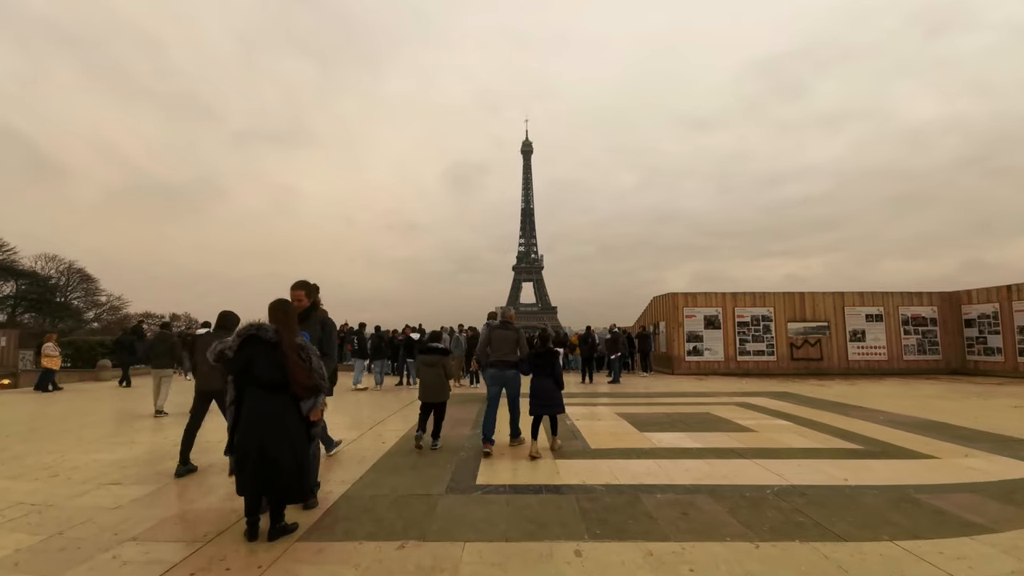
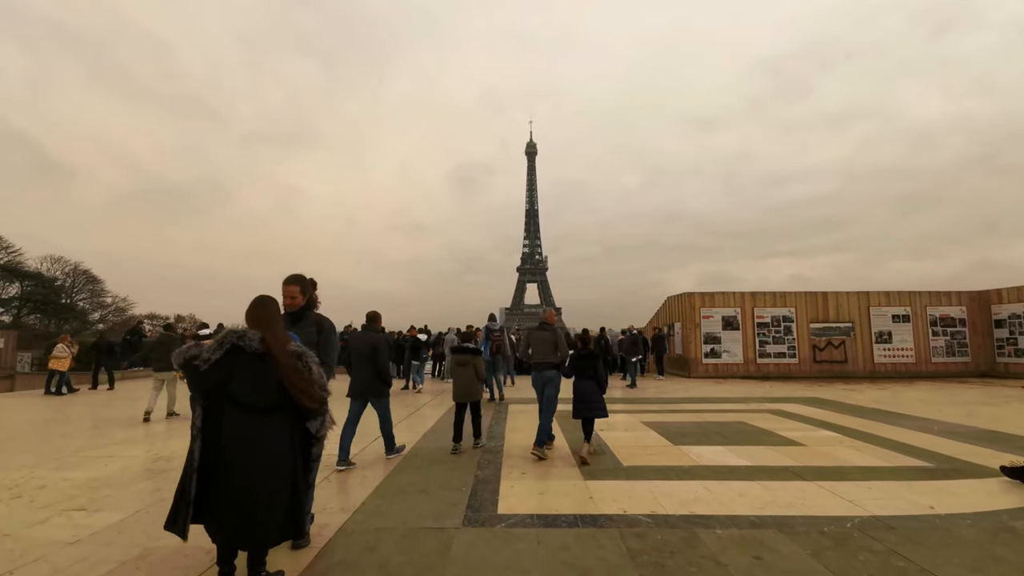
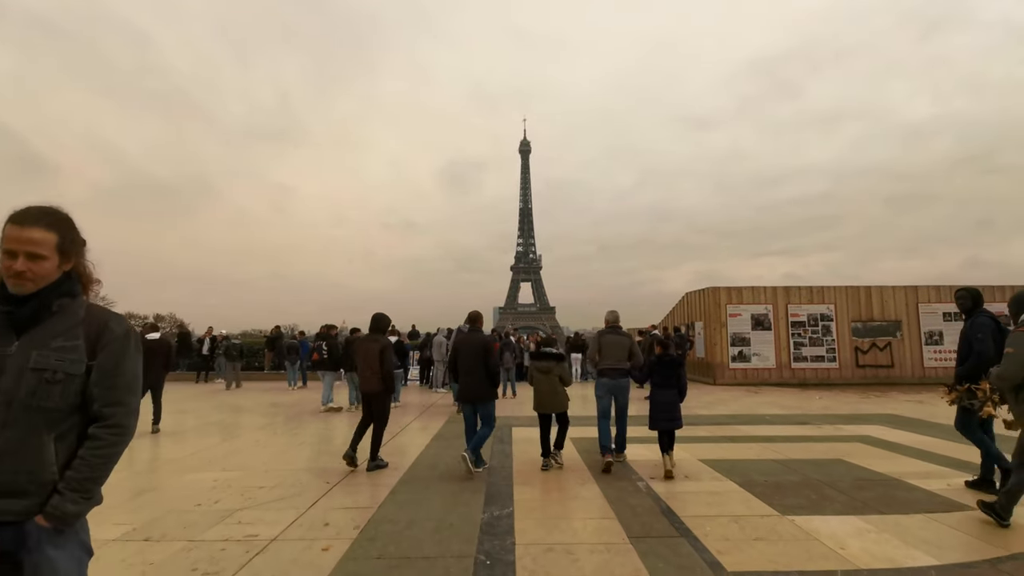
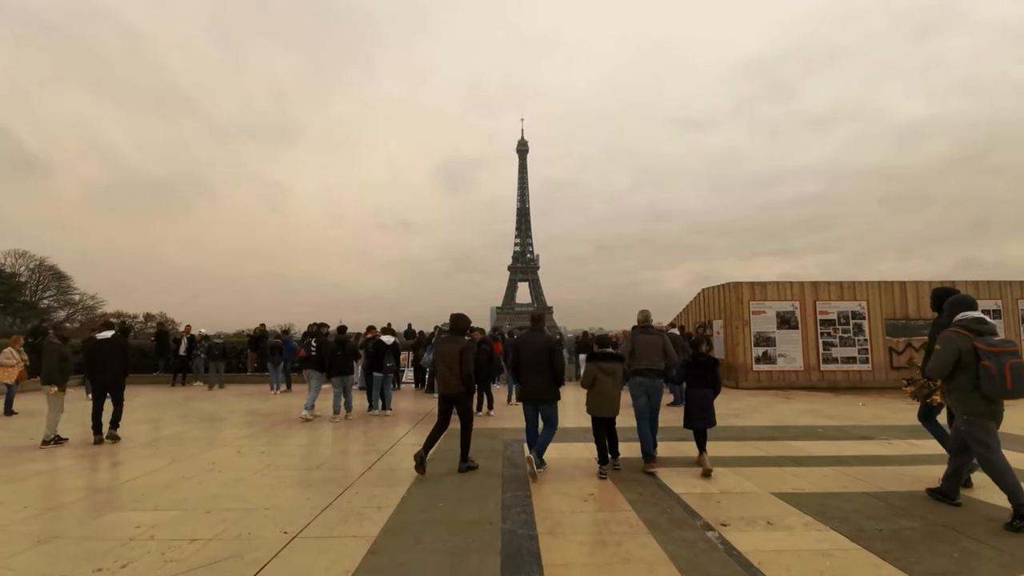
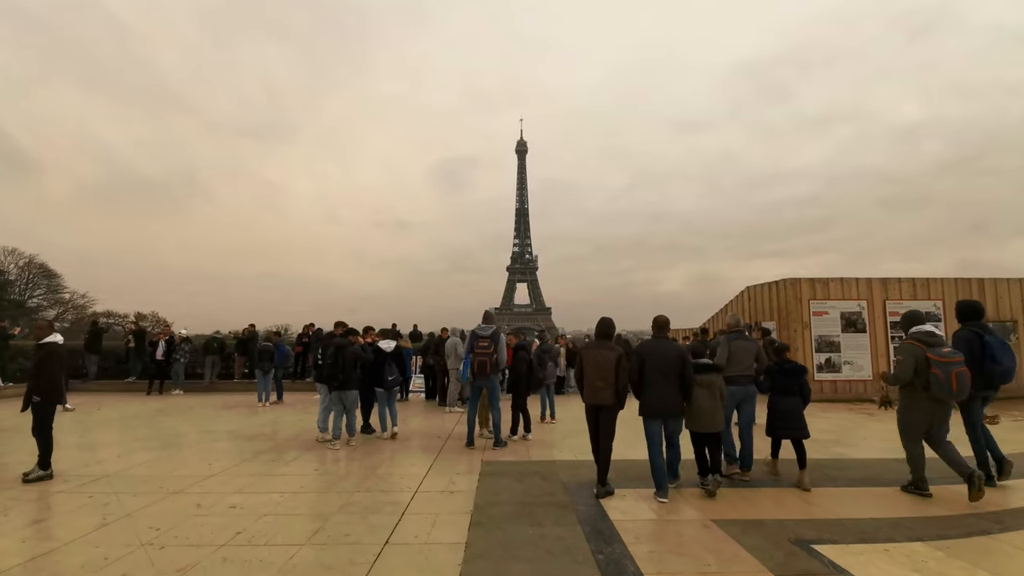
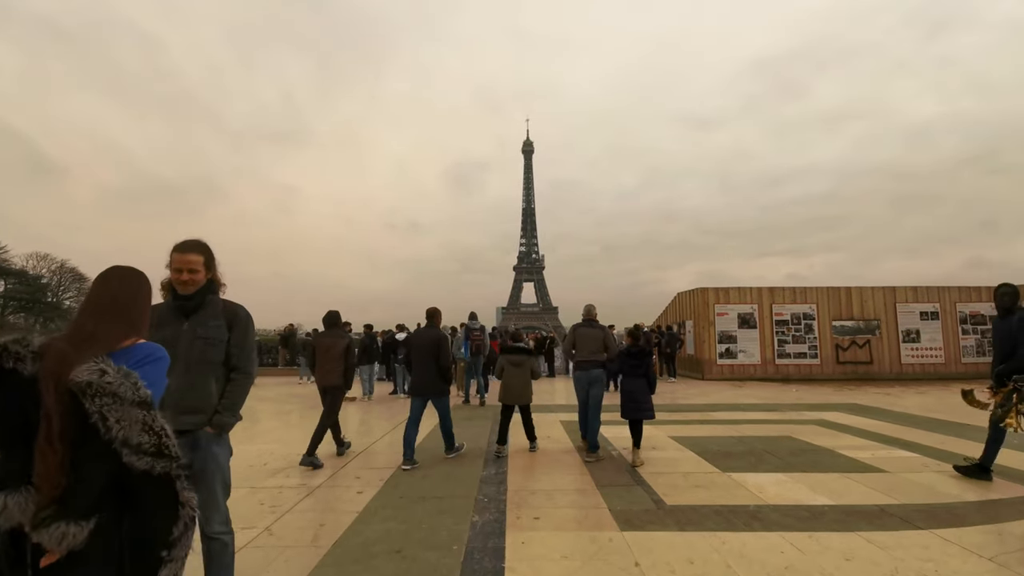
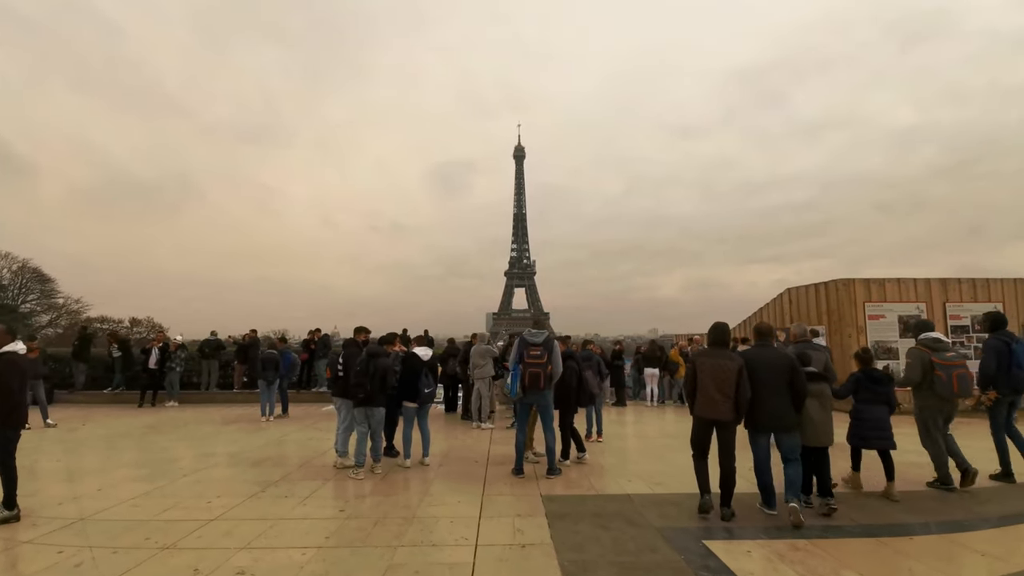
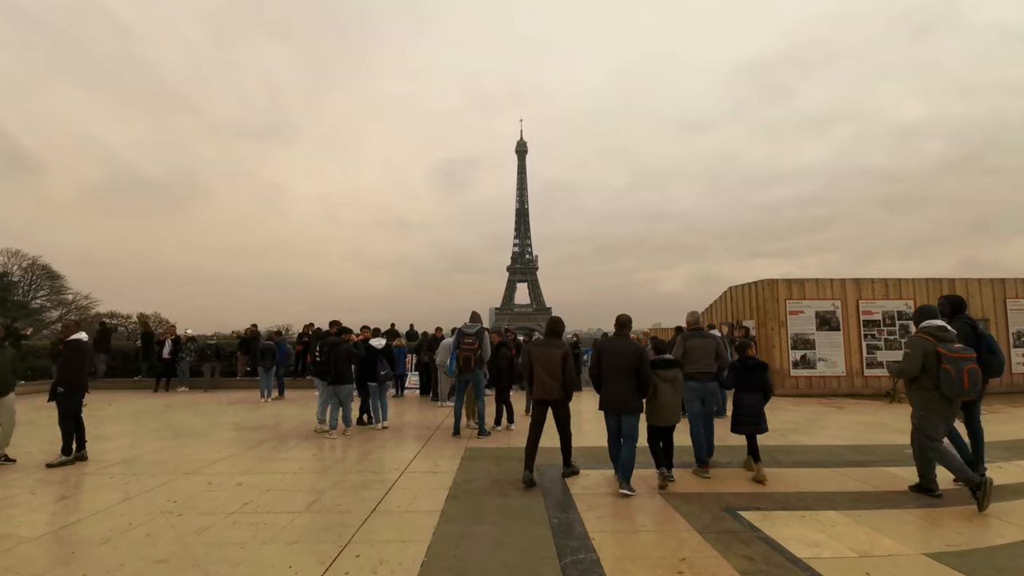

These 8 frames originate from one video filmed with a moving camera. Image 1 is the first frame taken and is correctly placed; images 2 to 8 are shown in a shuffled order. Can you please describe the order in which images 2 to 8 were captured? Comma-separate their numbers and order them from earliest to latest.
2, 6, 3, 4, 8, 5, 7
